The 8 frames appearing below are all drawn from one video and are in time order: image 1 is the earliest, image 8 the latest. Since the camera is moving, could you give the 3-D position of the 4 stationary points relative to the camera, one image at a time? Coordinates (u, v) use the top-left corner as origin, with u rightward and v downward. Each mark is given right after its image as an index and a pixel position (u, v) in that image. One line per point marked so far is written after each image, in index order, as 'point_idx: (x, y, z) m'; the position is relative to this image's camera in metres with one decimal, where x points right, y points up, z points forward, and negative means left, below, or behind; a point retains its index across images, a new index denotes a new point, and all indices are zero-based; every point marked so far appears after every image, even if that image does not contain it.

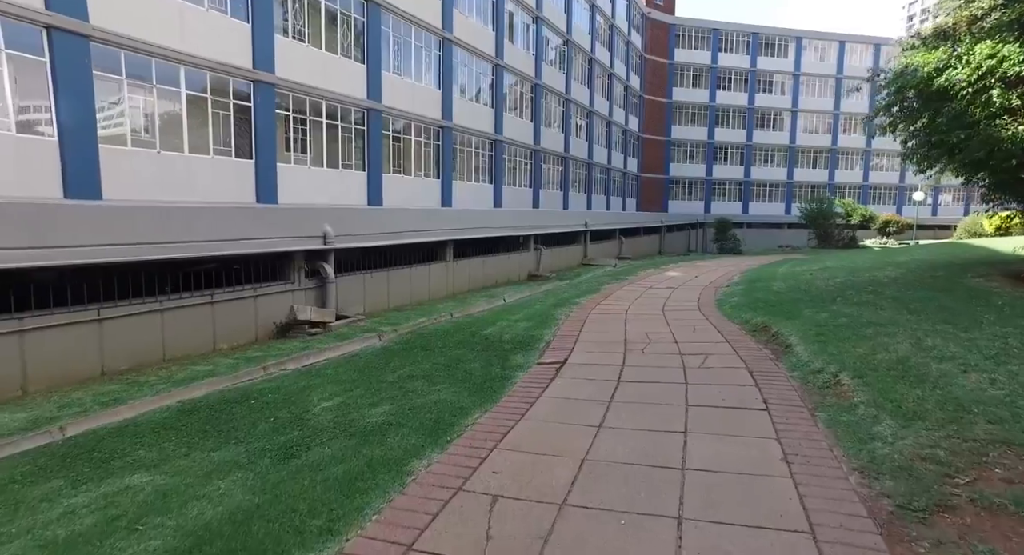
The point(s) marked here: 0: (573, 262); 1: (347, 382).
0: (+1.9, +0.4, +19.7) m
1: (-1.4, -0.9, +5.1) m
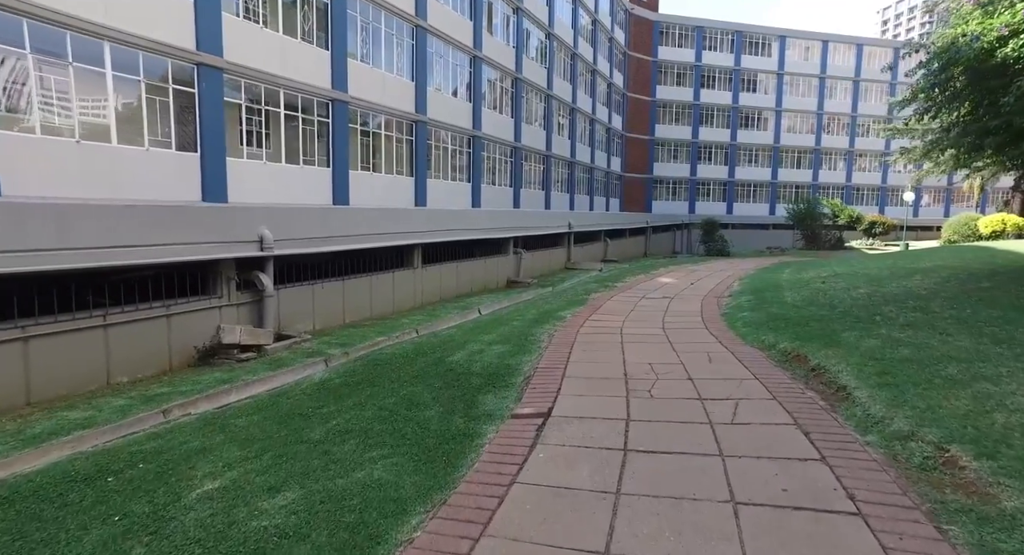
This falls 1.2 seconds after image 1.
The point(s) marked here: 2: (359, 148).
0: (+1.3, +0.3, +18.4) m
1: (-1.6, -1.0, +3.8) m
2: (-4.3, +3.7, +17.4) m
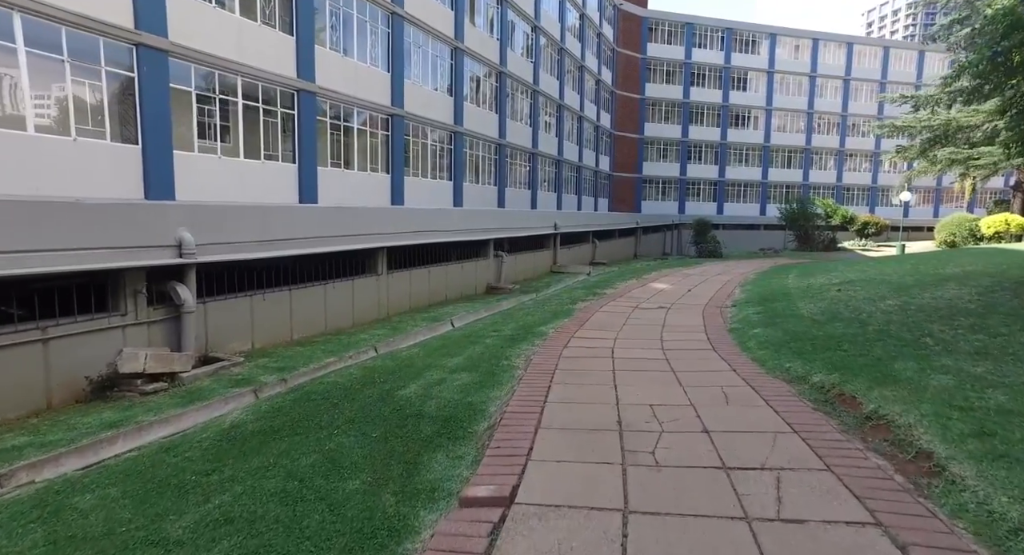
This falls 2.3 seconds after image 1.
0: (+0.8, +0.2, +17.3) m
1: (-1.8, -1.1, +2.6) m
2: (-4.8, +3.6, +16.2) m
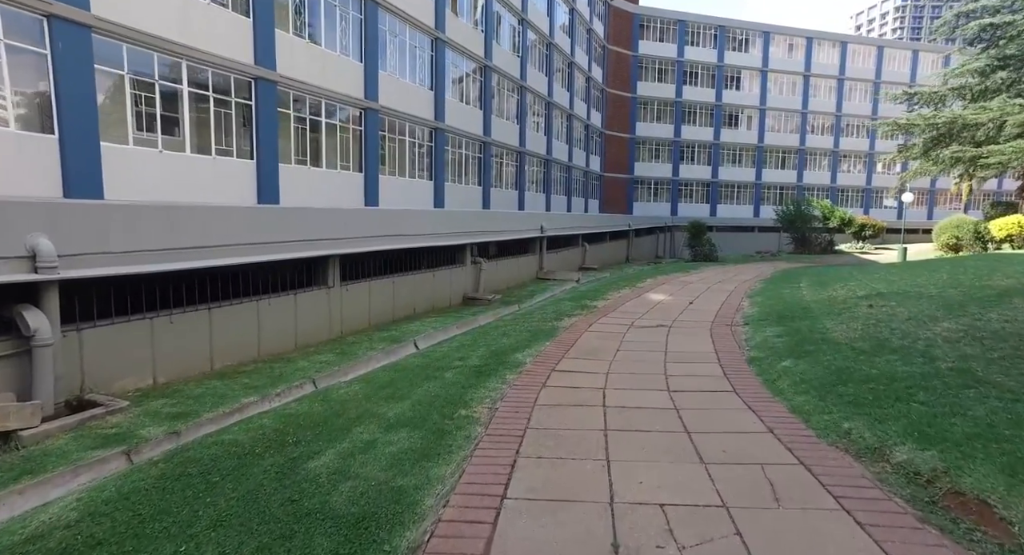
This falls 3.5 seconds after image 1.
0: (+0.4, 0.0, +15.9) m
1: (-2.0, -1.3, +1.2) m
2: (-5.3, +3.4, +14.7) m
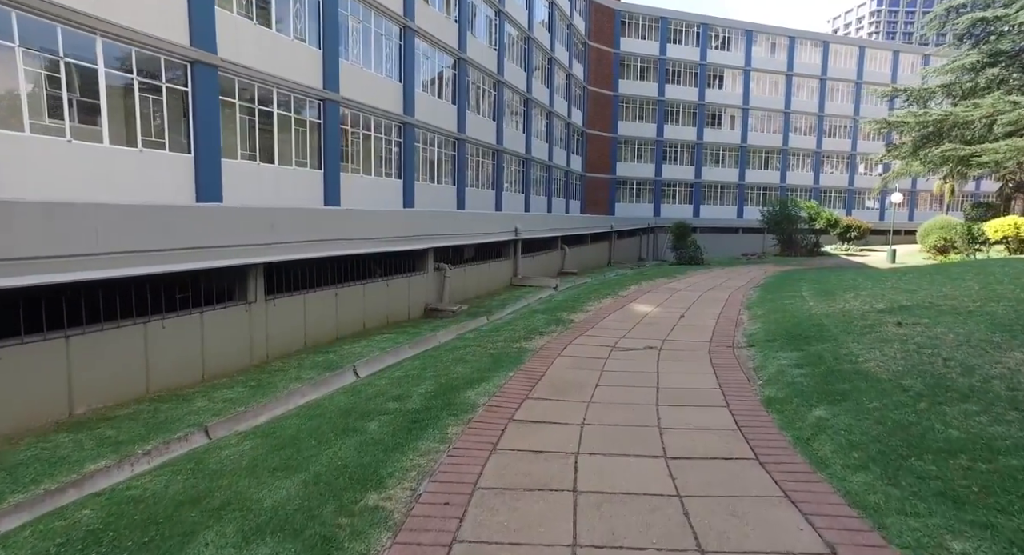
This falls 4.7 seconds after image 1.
0: (-0.3, -0.1, +14.6) m
1: (-2.3, -1.4, -0.2) m
2: (-5.9, +3.2, +13.2) m
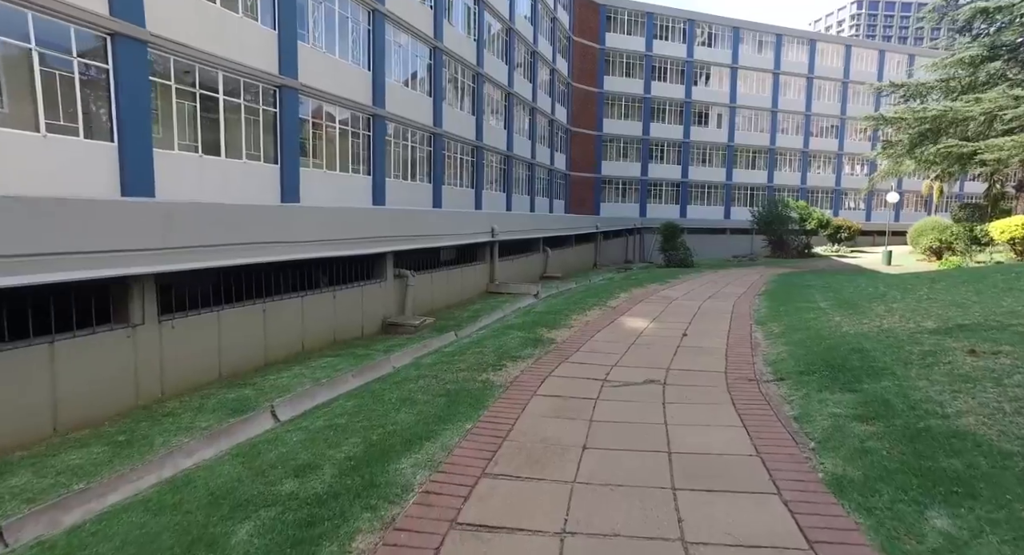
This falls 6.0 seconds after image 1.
0: (-0.8, -0.3, +13.1) m
1: (-2.4, -1.5, -1.8) m
2: (-6.4, +3.1, +11.6) m
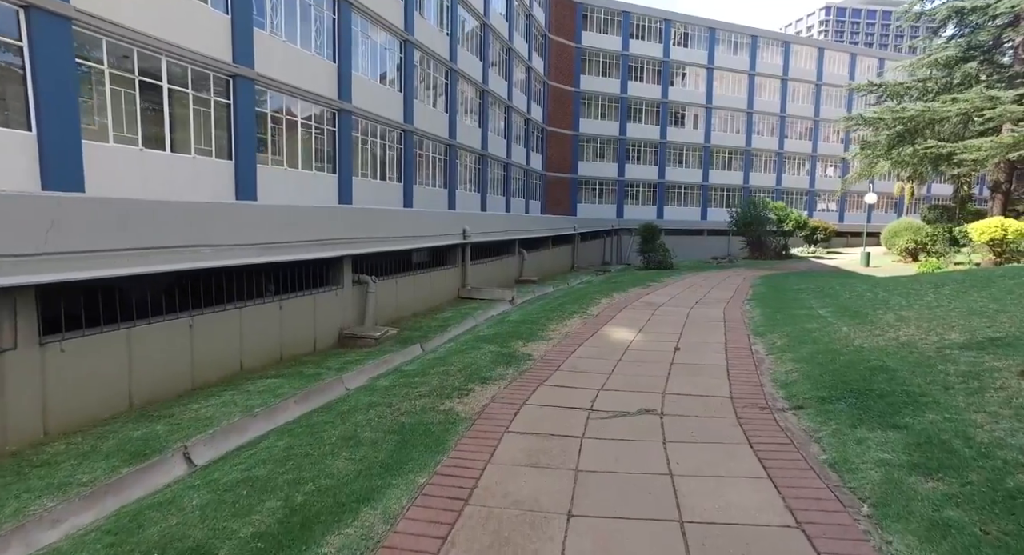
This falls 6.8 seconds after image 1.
0: (-1.4, -0.4, +12.1) m
1: (-2.4, -1.6, -2.8) m
2: (-6.9, +2.9, +10.4) m
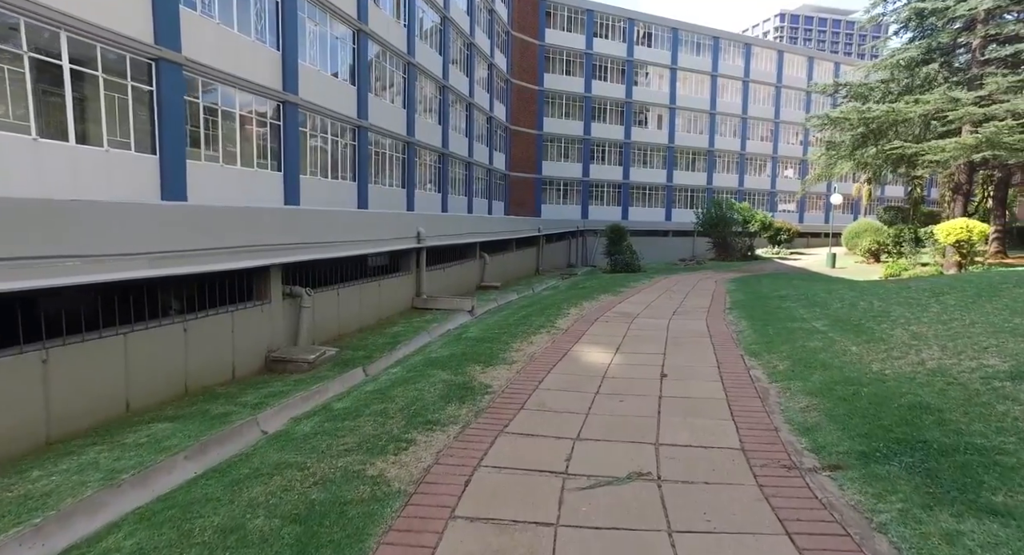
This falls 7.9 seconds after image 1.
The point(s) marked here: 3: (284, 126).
0: (-2.1, -0.5, +10.9) m
1: (-2.2, -1.7, -4.1) m
2: (-7.5, +2.8, +8.9) m
3: (-5.9, +3.9, +15.5) m
